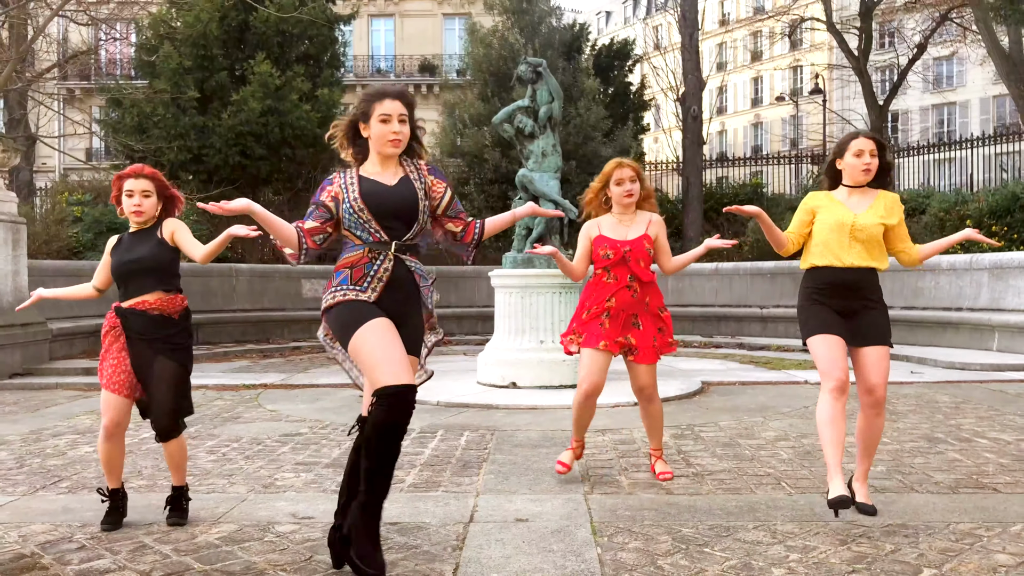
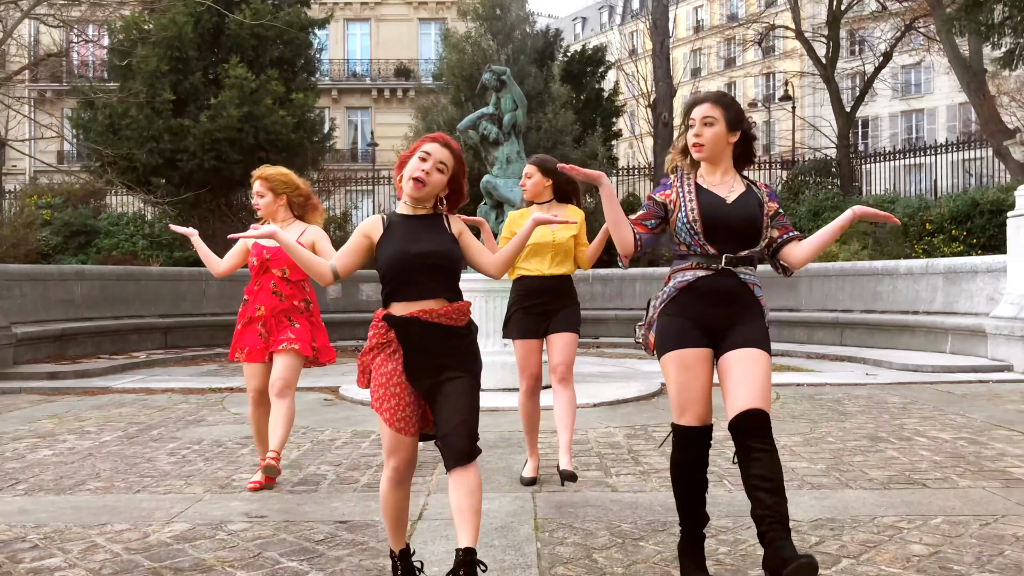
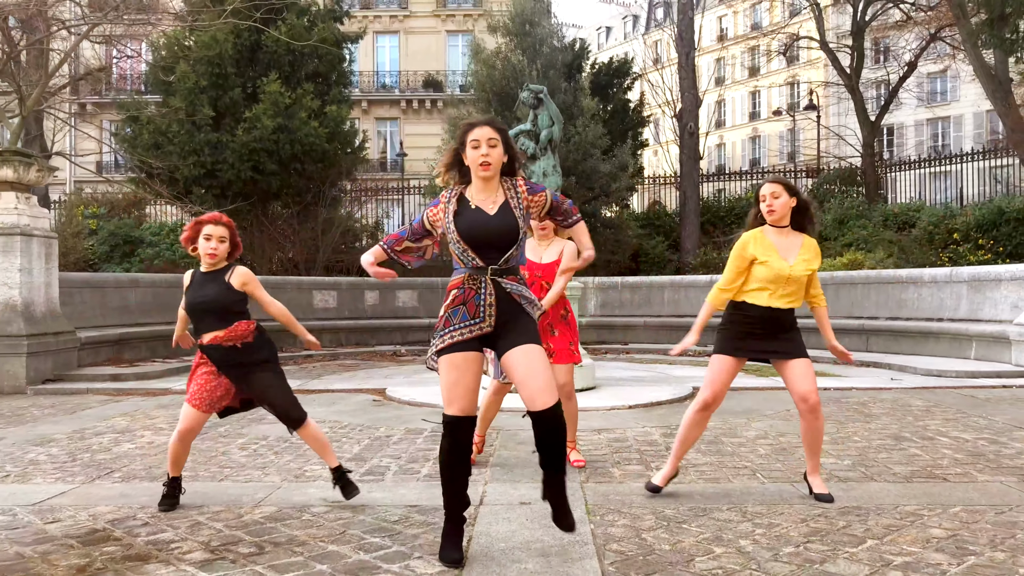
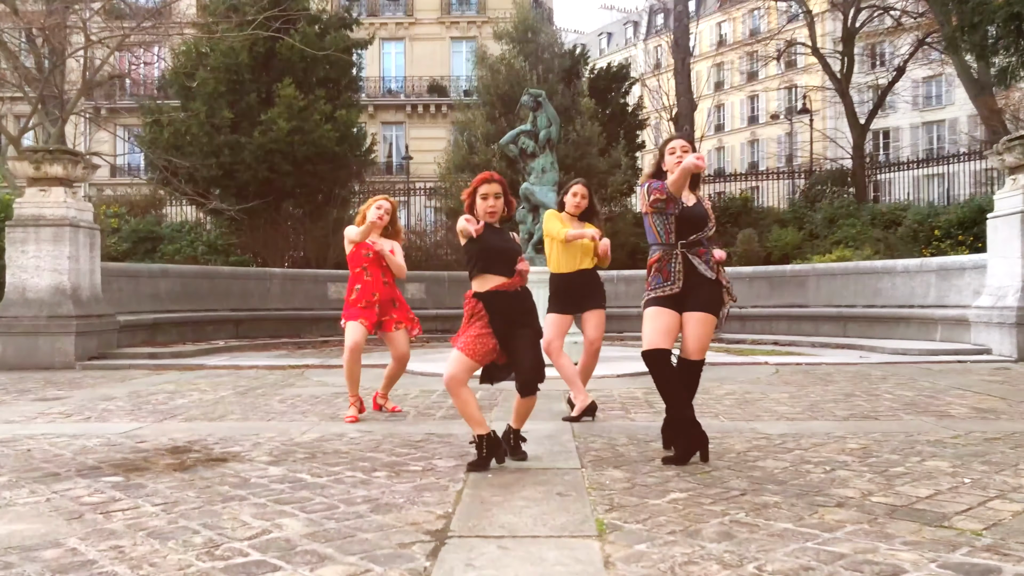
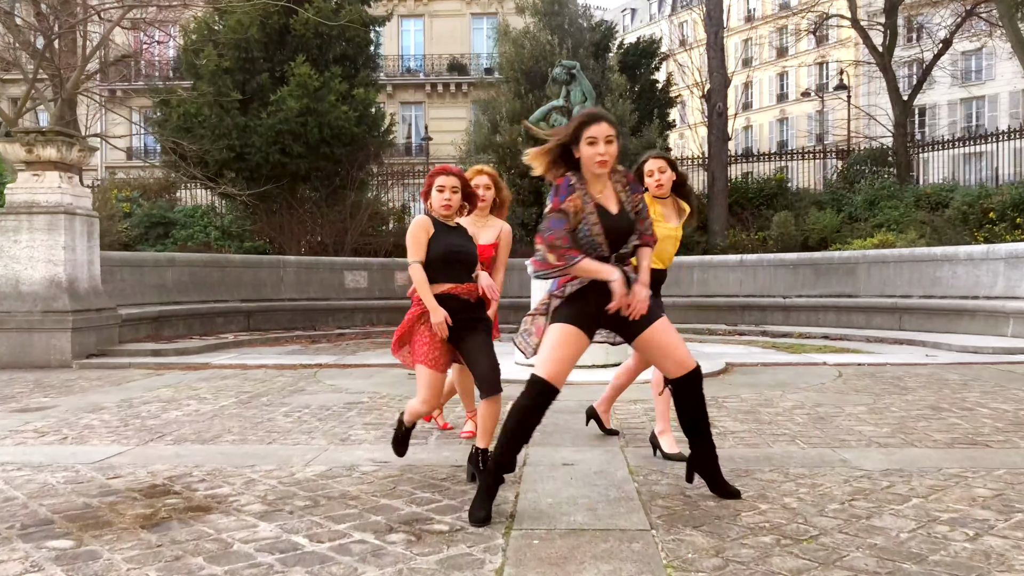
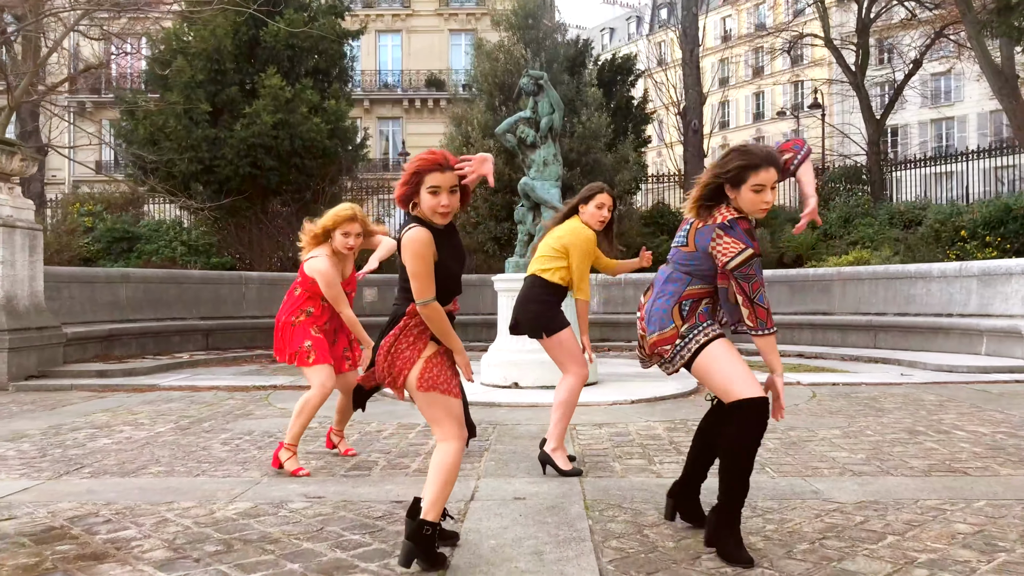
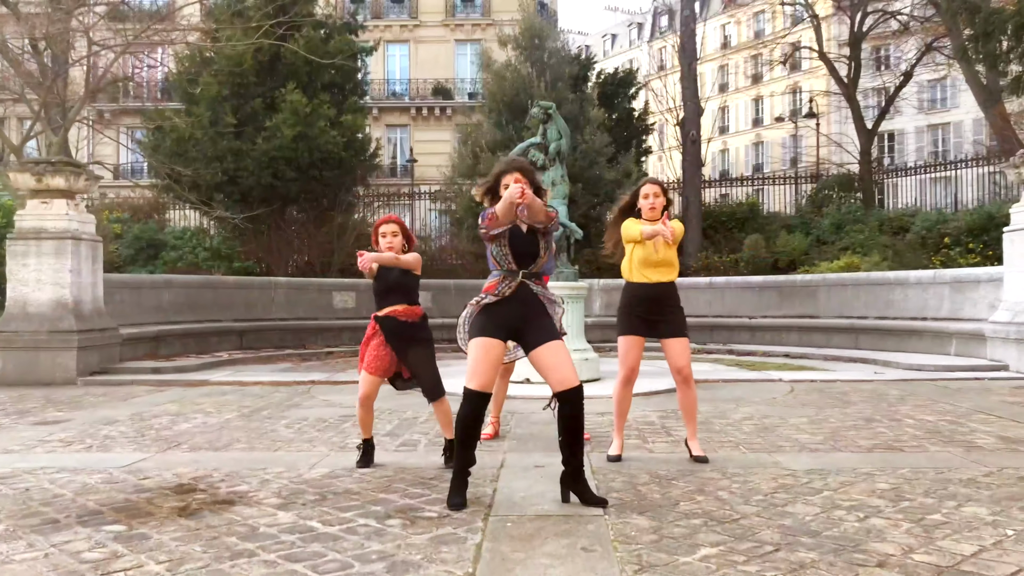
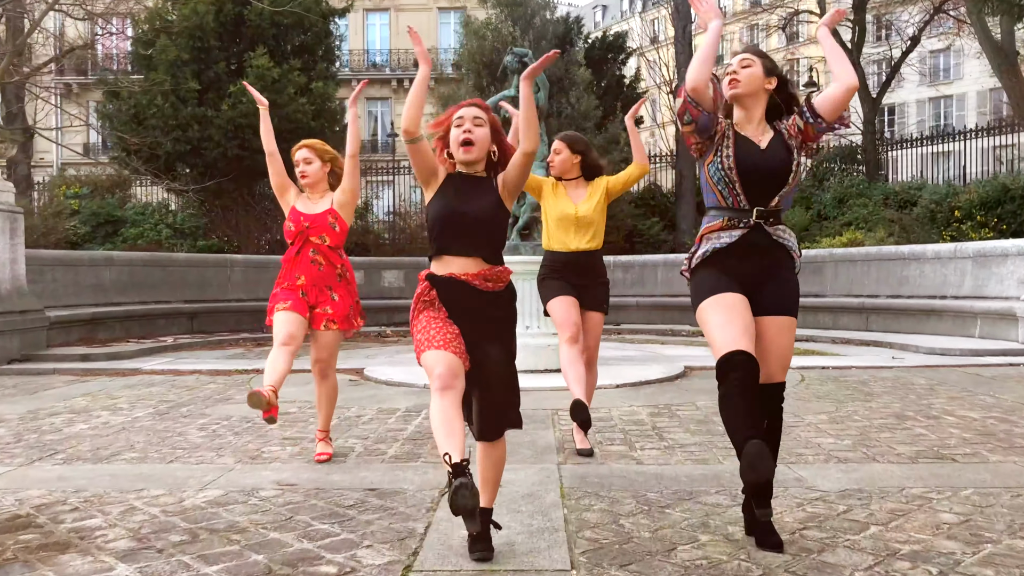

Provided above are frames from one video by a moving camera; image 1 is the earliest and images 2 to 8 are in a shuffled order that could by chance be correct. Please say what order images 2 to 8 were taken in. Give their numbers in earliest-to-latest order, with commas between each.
3, 7, 5, 6, 4, 8, 2
